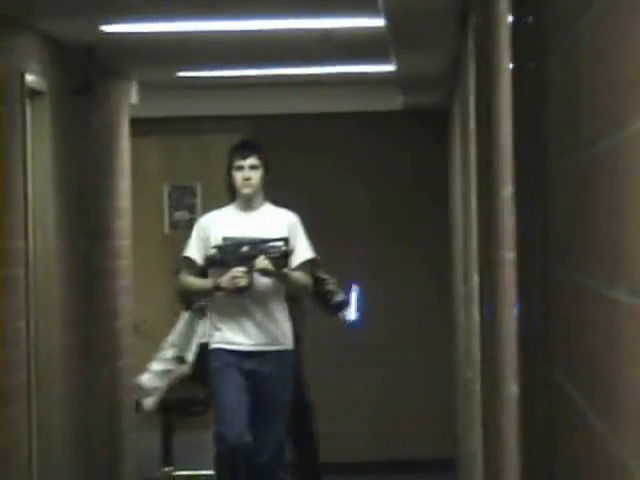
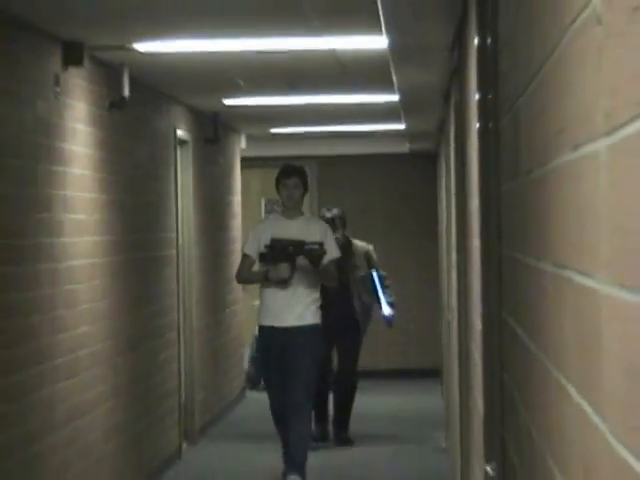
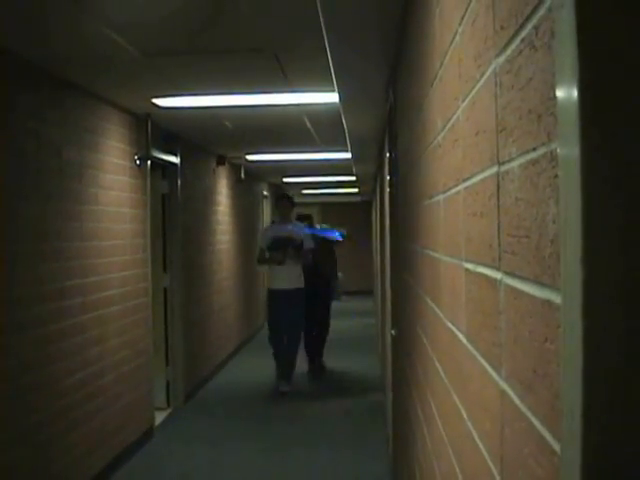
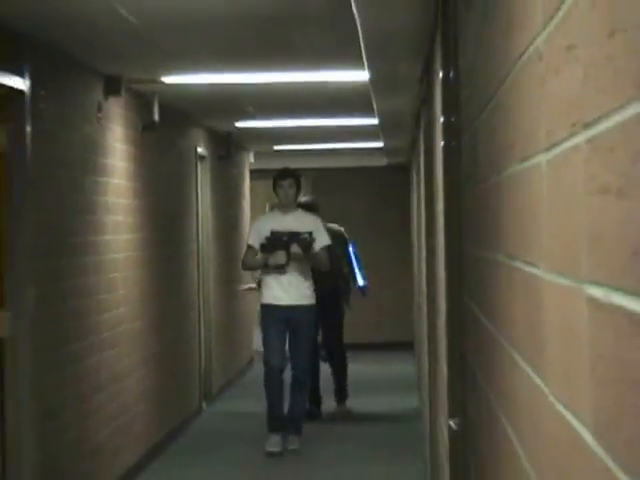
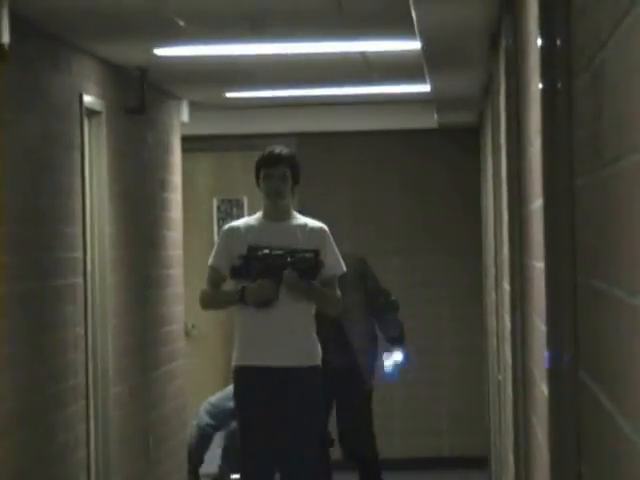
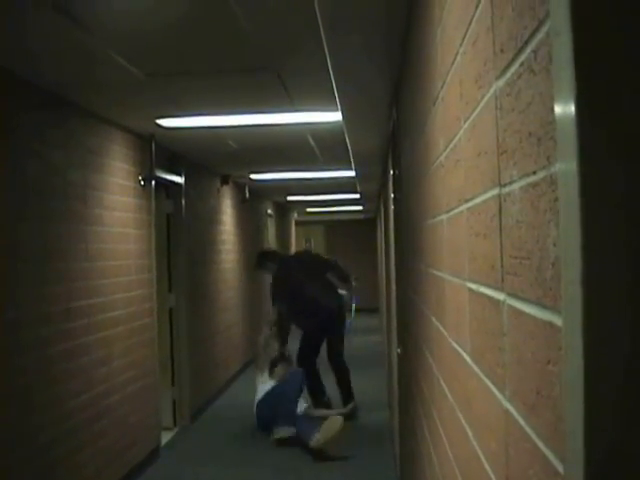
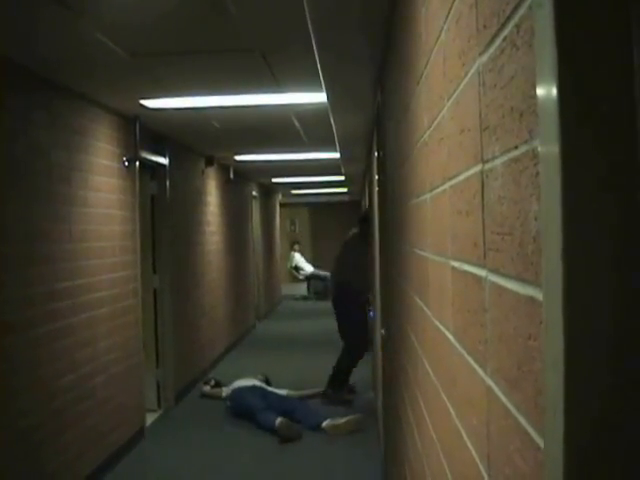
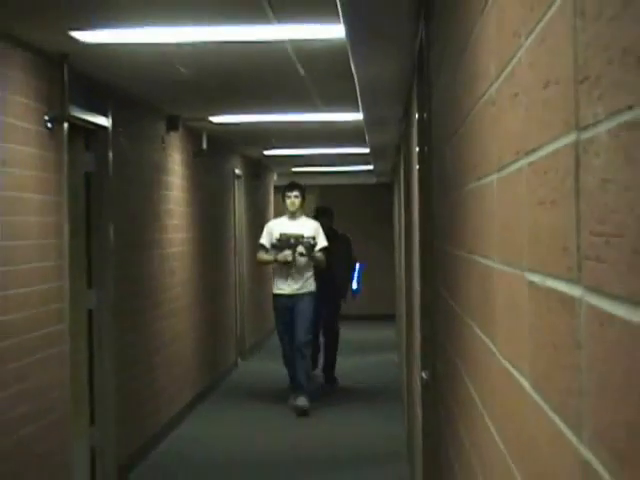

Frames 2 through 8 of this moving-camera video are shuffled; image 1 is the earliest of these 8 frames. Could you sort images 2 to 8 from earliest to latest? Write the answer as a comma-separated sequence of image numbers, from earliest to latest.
5, 2, 4, 8, 3, 6, 7
